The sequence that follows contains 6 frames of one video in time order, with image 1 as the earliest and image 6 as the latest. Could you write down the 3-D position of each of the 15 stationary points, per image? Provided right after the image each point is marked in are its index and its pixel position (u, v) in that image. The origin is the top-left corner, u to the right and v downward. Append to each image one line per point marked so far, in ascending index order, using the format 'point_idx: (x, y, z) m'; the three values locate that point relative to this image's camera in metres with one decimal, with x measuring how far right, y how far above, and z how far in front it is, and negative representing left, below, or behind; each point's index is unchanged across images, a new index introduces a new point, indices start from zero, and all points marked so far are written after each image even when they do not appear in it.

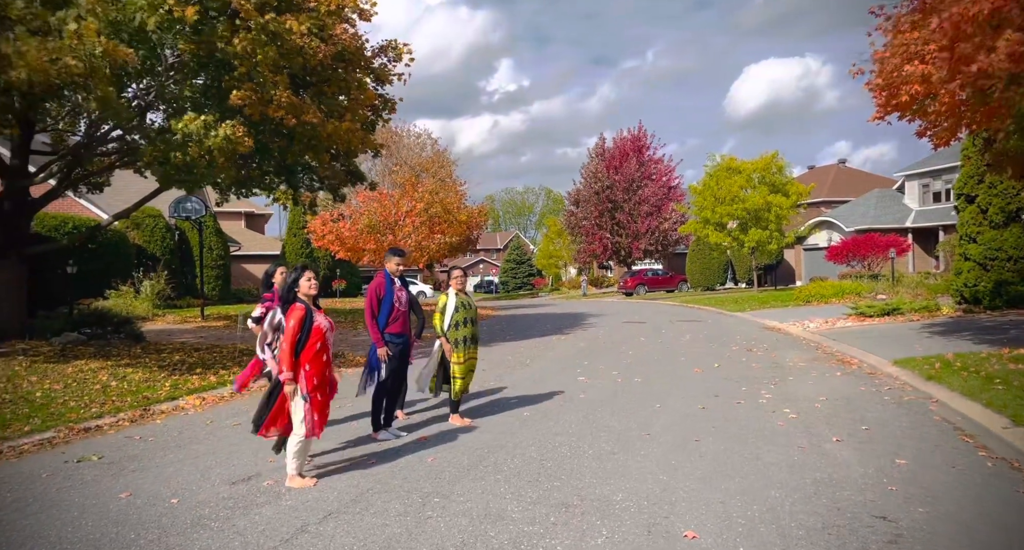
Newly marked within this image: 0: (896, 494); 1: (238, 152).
0: (+2.4, -1.4, +4.3) m
1: (-5.0, +2.2, +12.6) m
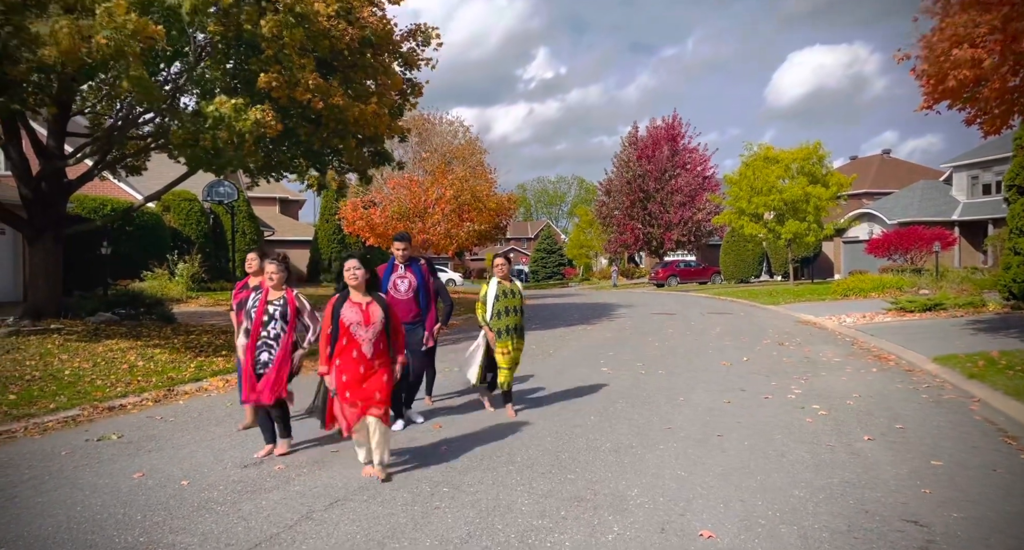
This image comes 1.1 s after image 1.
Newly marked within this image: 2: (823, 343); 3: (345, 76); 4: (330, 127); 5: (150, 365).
0: (+2.4, -1.3, +4.1) m
1: (-4.5, +2.5, +12.6) m
2: (+6.0, -1.3, +13.6) m
3: (-3.3, +4.0, +14.0) m
4: (-3.5, +2.9, +13.6) m
5: (-5.5, -1.4, +10.7) m
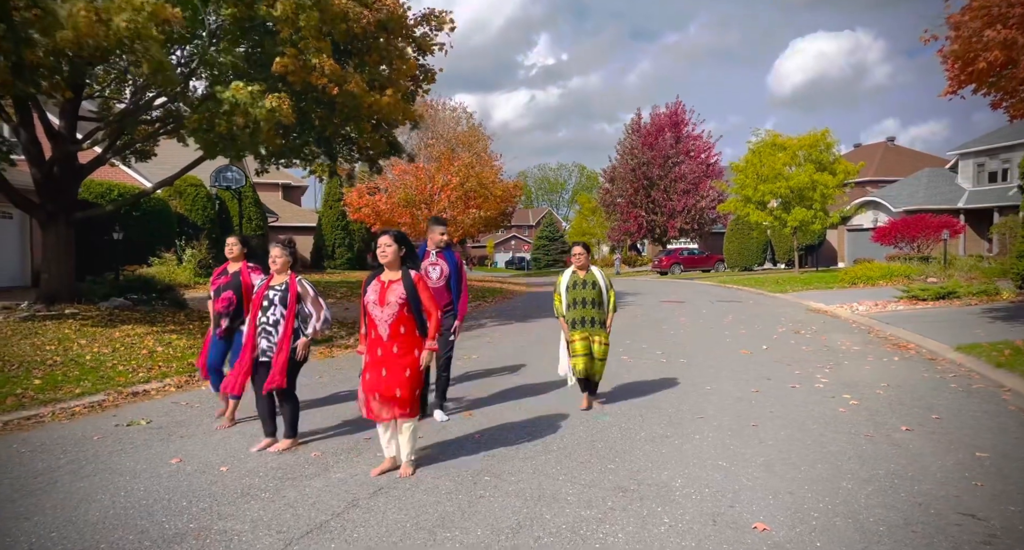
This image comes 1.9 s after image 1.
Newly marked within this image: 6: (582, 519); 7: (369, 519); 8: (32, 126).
0: (+2.7, -1.2, +4.0) m
1: (-4.1, +2.8, +12.5) m
2: (+6.3, -1.1, +13.5) m
3: (-3.0, +4.3, +13.9) m
4: (-3.2, +3.2, +13.5) m
5: (-5.2, -1.2, +10.7) m
6: (+0.4, -1.3, +3.8) m
7: (-0.8, -1.4, +3.8) m
8: (-9.5, +3.0, +13.9) m
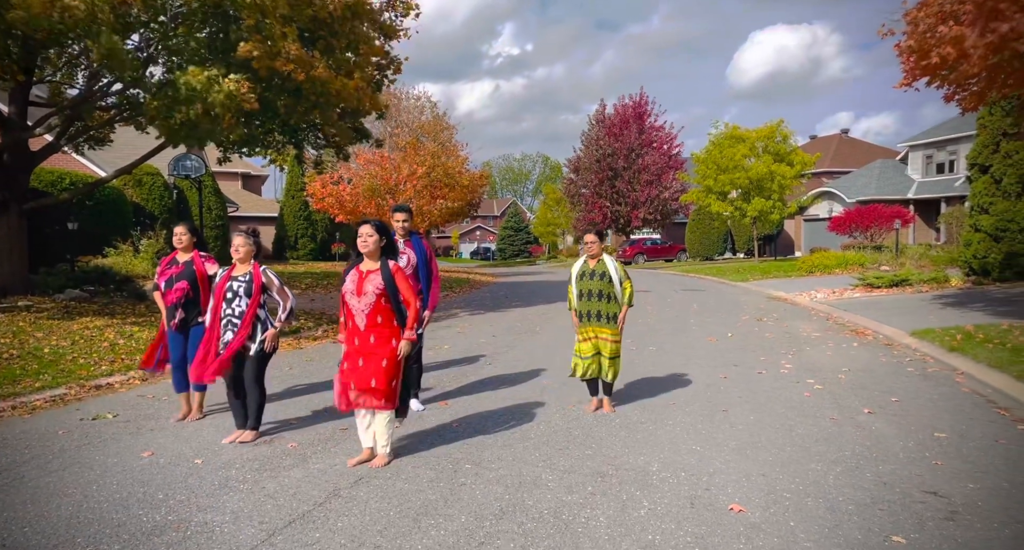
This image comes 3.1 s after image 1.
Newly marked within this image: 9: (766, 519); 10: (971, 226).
0: (+2.6, -1.2, +4.2) m
1: (-4.7, +2.9, +12.3) m
2: (+5.7, -0.9, +13.9) m
3: (-3.6, +4.5, +13.7) m
4: (-3.8, +3.3, +13.3) m
5: (-5.7, -1.0, +10.4) m
6: (+0.3, -1.3, +3.9) m
7: (-0.9, -1.3, +3.8) m
8: (-10.2, +3.1, +13.4) m
9: (+1.3, -1.2, +3.6) m
10: (+12.5, +1.3, +19.0) m
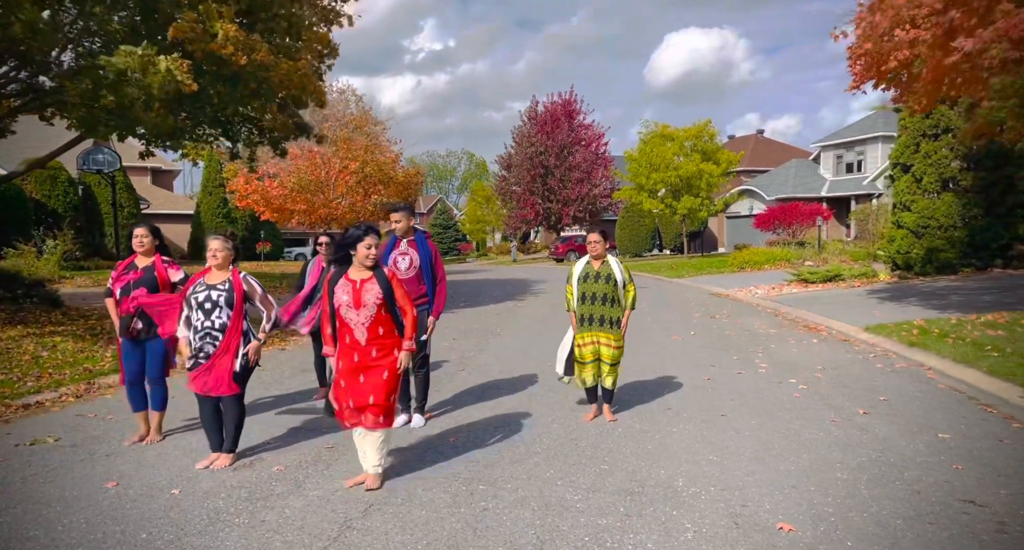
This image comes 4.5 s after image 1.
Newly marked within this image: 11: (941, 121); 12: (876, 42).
0: (+2.7, -1.2, +4.2) m
1: (-5.4, +2.9, +11.4) m
2: (+4.8, -0.8, +14.2) m
3: (-4.5, +4.4, +12.9) m
4: (-4.7, +3.3, +12.5) m
5: (-6.2, -1.1, +9.5) m
6: (+0.5, -1.3, +3.6) m
7: (-0.7, -1.3, +3.5) m
8: (-11.0, +3.0, +12.0) m
9: (+1.5, -1.3, +3.4) m
10: (+11.0, +1.5, +19.9) m
11: (+11.7, +4.3, +19.2) m
12: (+5.1, +3.2, +9.7) m
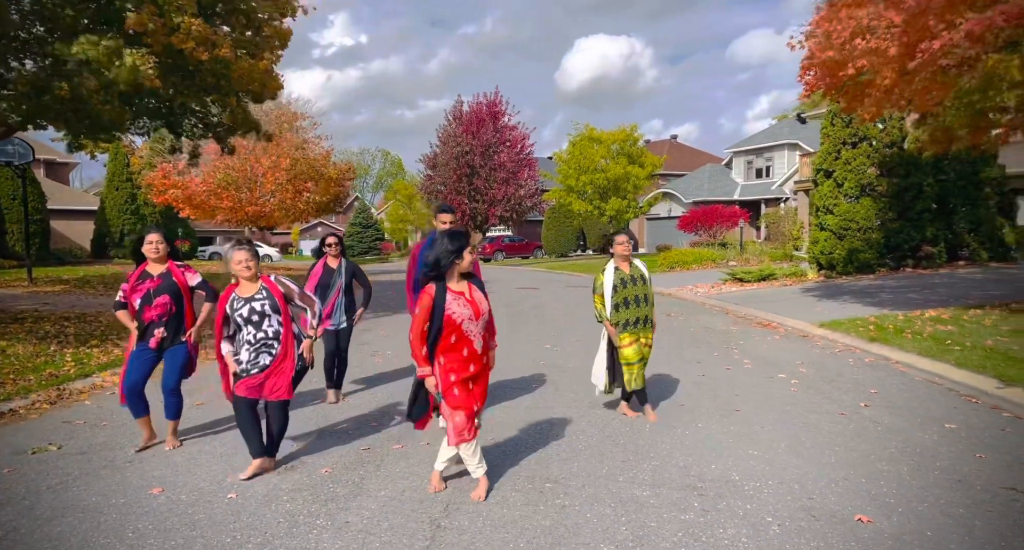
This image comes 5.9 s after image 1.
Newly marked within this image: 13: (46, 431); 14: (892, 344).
0: (+3.1, -1.2, +4.6) m
1: (-5.8, +2.9, +10.9) m
2: (+4.0, -0.8, +14.8) m
3: (-5.1, +4.4, +12.5) m
4: (-5.2, +3.3, +12.0) m
5: (-6.3, -1.1, +8.9) m
6: (+0.9, -1.3, +3.8) m
7: (-0.2, -1.3, +3.5) m
8: (-11.4, +3.0, +10.8) m
9: (+2.0, -1.3, +3.7) m
10: (+9.5, +1.5, +21.2) m
11: (+10.3, +4.3, +20.6) m
12: (+4.8, +3.2, +10.4) m
13: (-4.1, -1.4, +6.1) m
14: (+4.8, -0.9, +8.9) m
